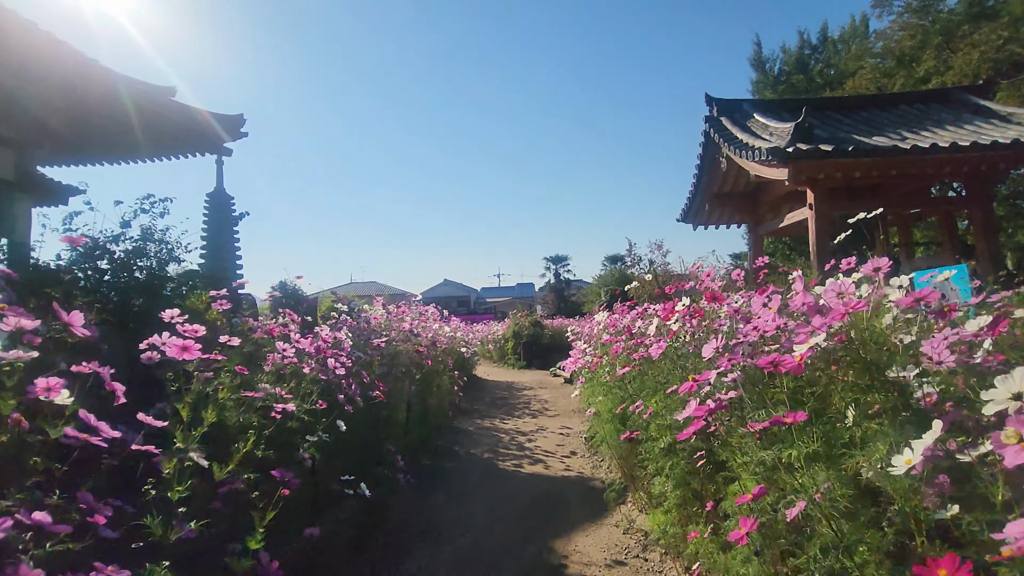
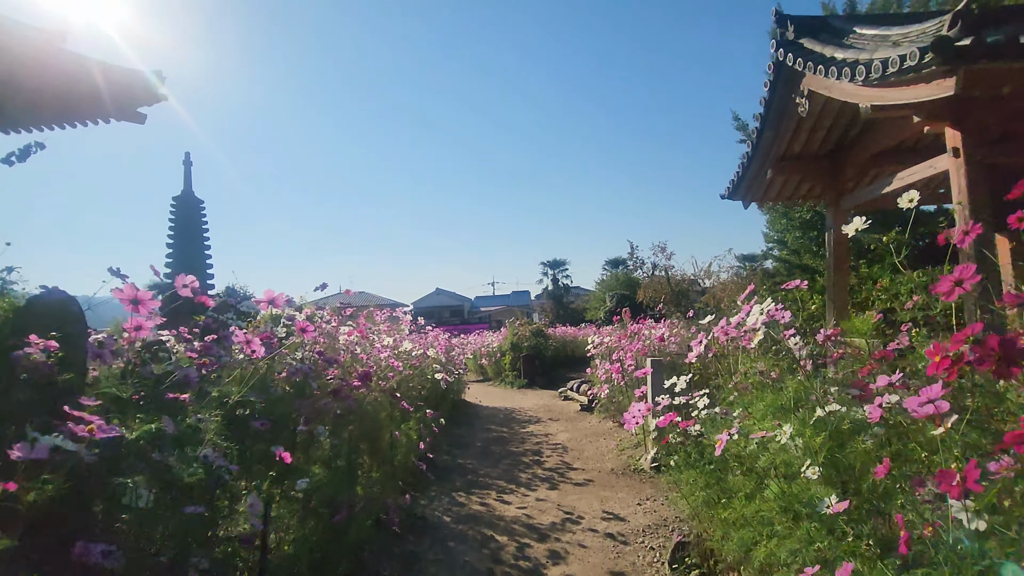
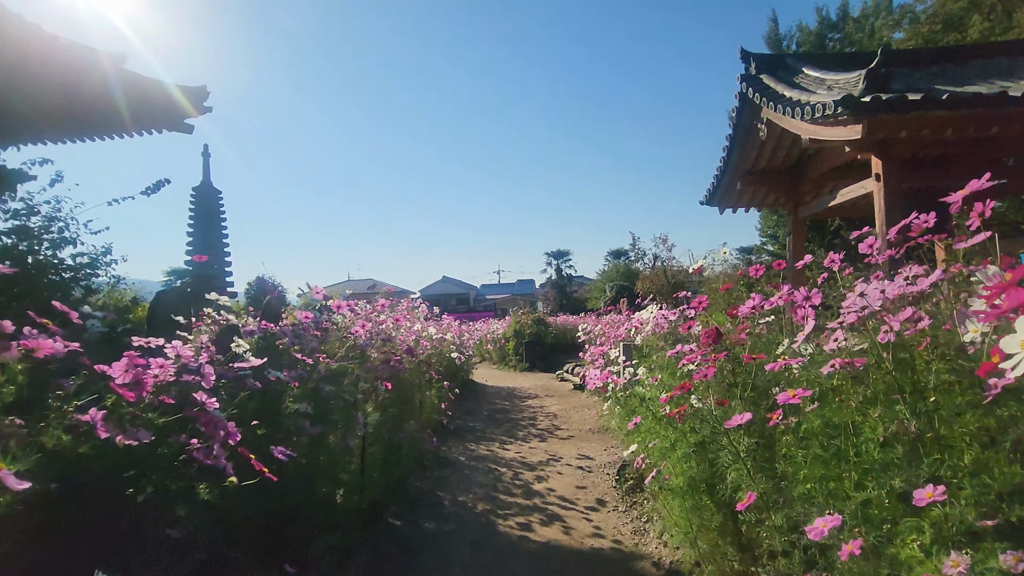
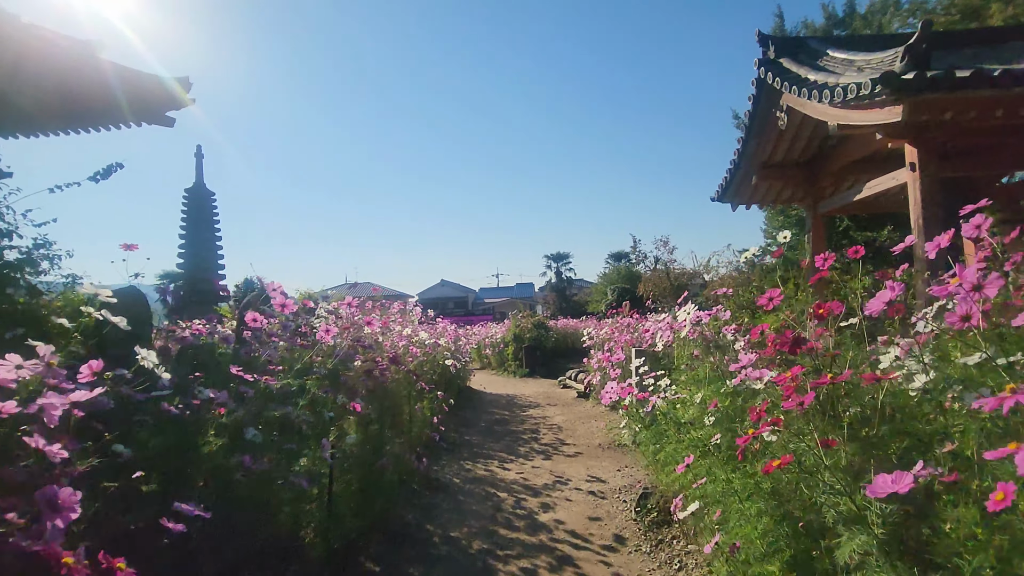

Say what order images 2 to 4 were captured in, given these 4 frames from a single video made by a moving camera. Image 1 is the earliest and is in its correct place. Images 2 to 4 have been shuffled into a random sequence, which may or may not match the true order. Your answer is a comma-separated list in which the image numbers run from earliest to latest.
3, 4, 2
